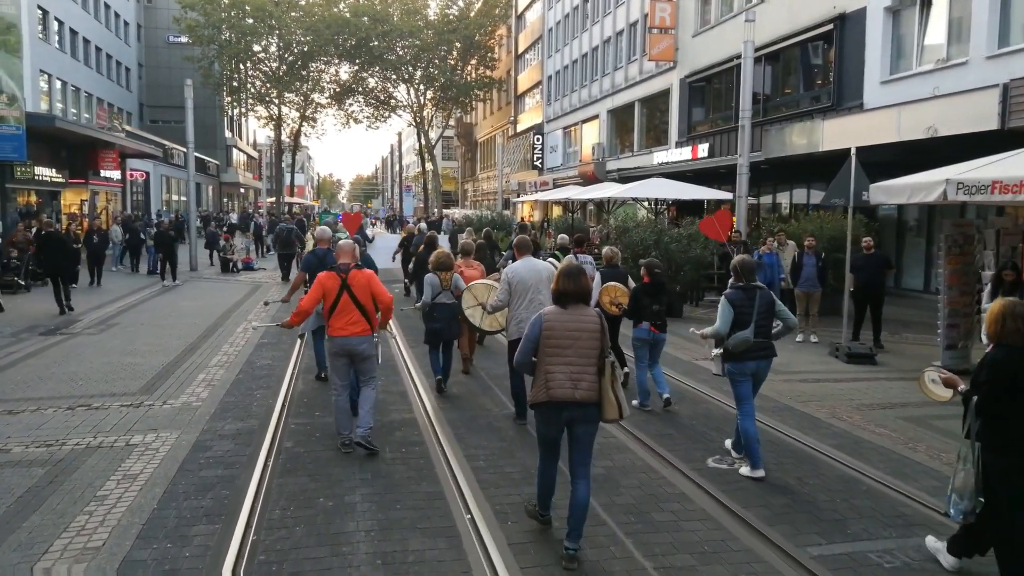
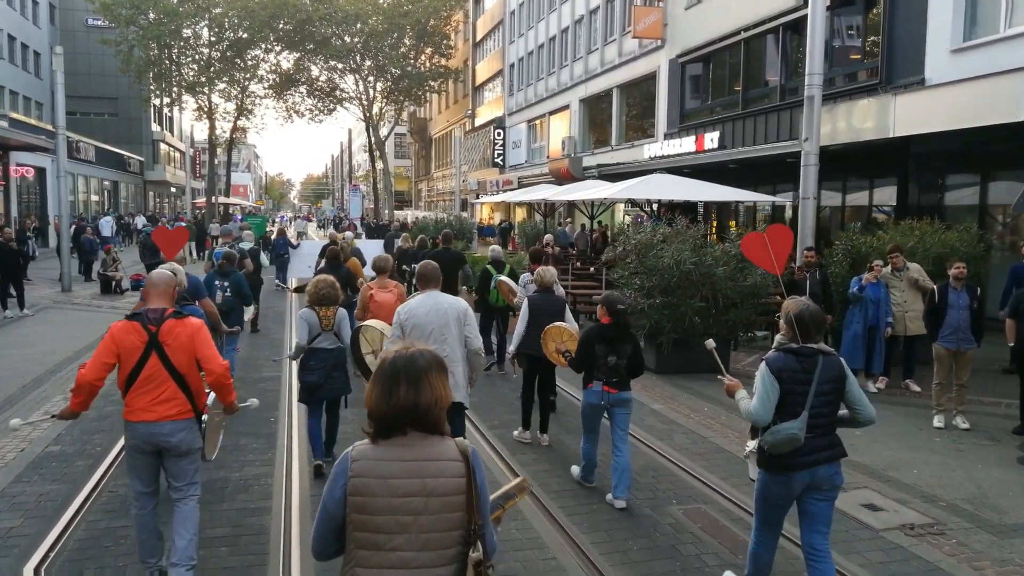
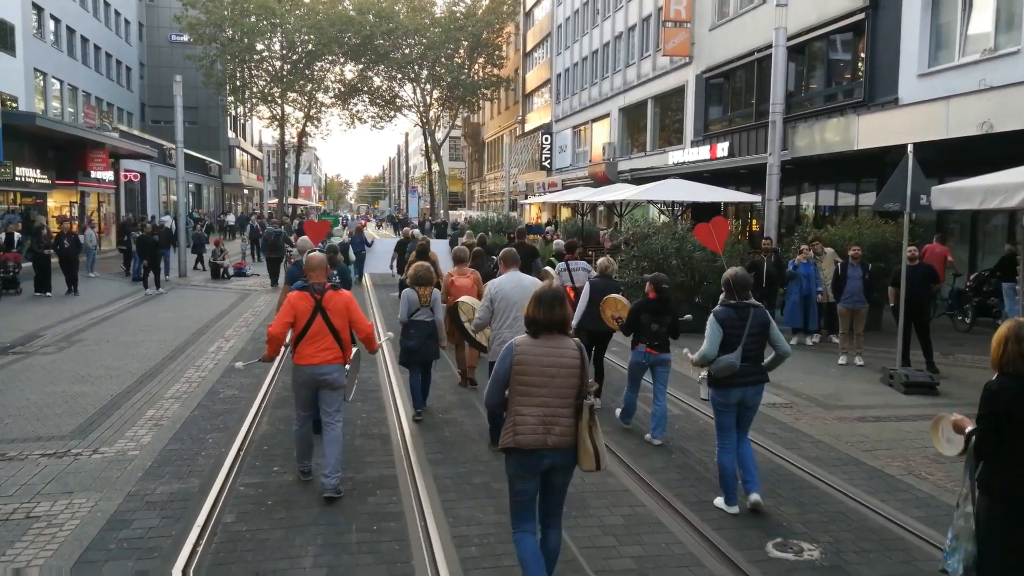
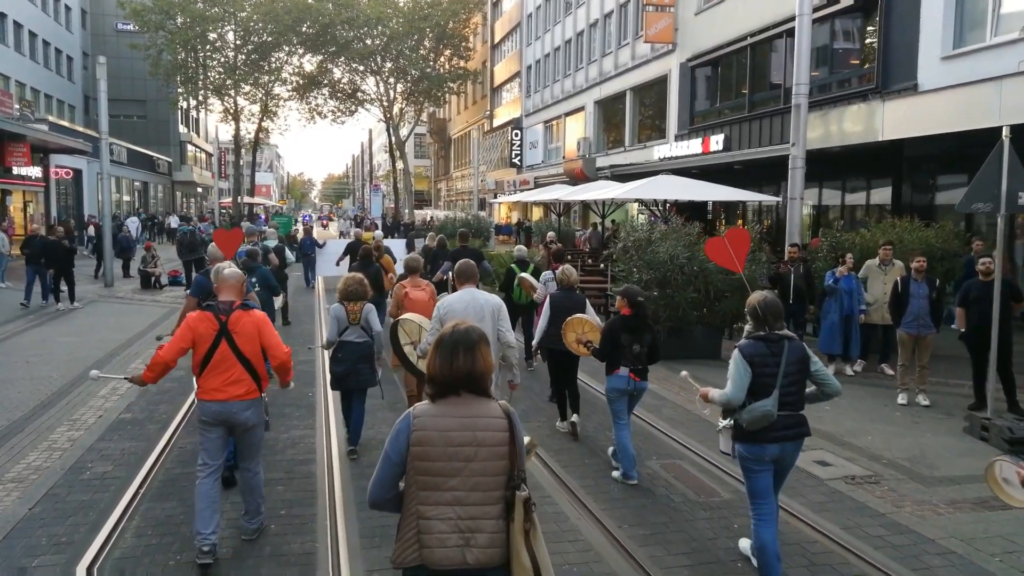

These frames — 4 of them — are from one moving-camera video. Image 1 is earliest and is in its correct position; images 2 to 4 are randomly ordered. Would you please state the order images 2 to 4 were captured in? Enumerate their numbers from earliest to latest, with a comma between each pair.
3, 4, 2
